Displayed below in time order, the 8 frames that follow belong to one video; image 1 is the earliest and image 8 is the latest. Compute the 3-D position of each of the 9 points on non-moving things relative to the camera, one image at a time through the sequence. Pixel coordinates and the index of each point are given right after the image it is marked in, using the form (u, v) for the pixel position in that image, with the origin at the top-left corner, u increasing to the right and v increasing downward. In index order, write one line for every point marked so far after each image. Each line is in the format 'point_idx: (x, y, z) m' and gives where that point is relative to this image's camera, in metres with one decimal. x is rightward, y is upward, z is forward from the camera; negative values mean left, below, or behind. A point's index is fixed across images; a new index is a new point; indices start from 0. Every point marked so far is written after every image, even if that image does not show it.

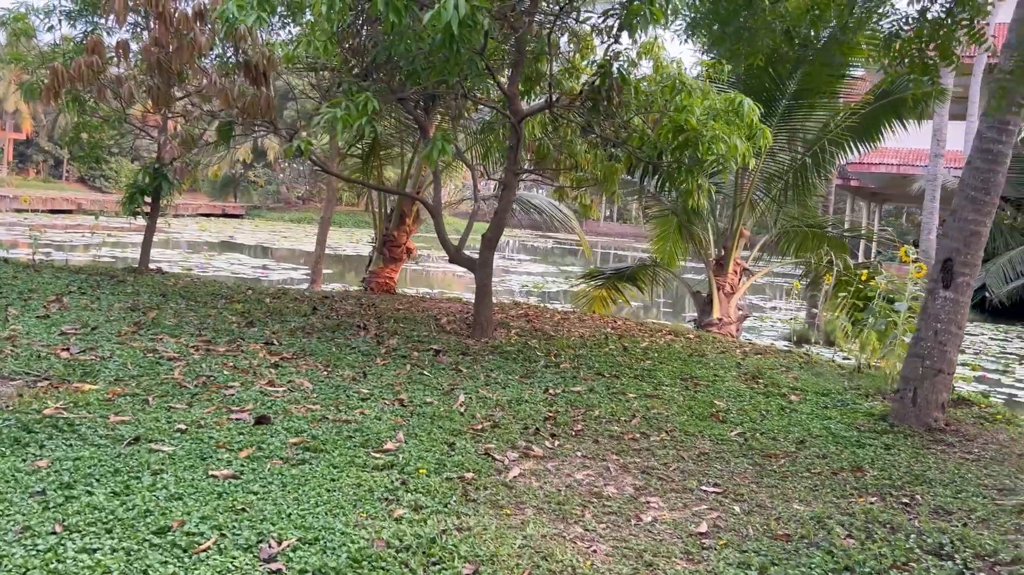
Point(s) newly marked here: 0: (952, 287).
0: (+2.4, 0.0, +4.2) m
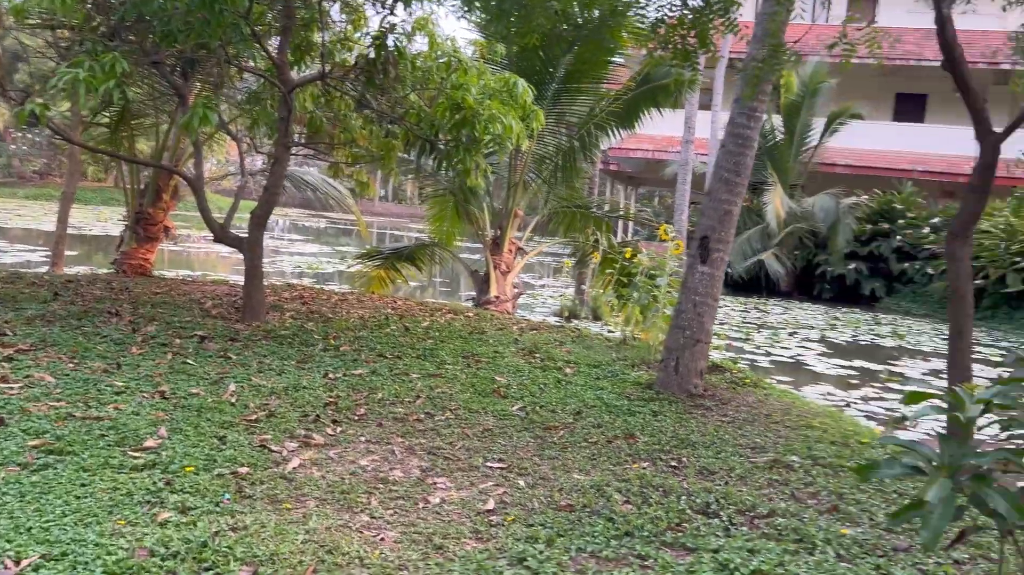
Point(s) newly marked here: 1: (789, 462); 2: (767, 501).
0: (+1.1, +0.2, +4.6) m
1: (+1.2, -0.8, +3.5) m
2: (+1.0, -0.8, +3.0) m
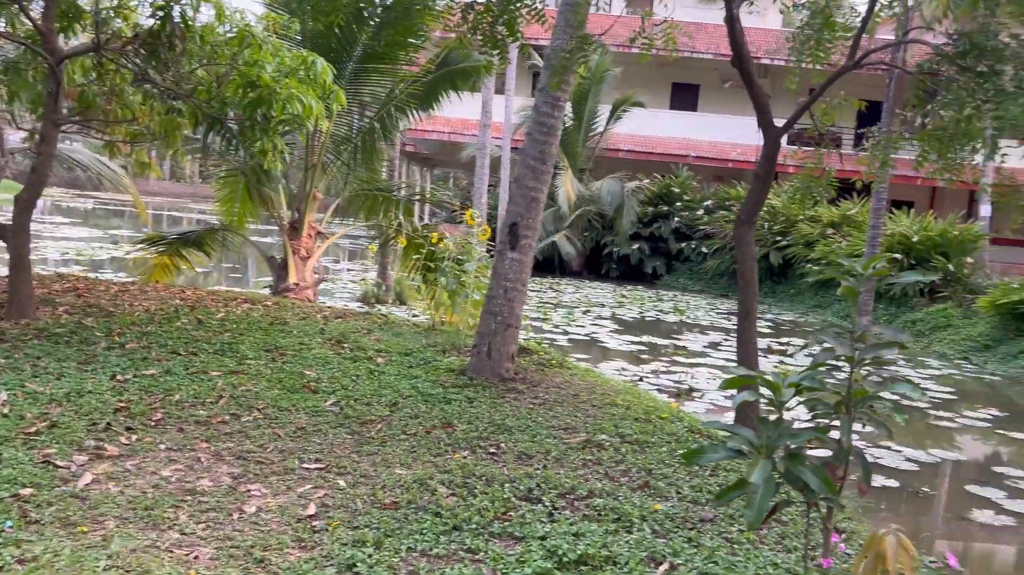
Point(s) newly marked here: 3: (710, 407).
0: (0.0, +0.2, +4.7) m
1: (+0.4, -0.7, +3.7) m
2: (+0.3, -0.8, +3.1) m
3: (+1.5, -0.9, +6.1) m
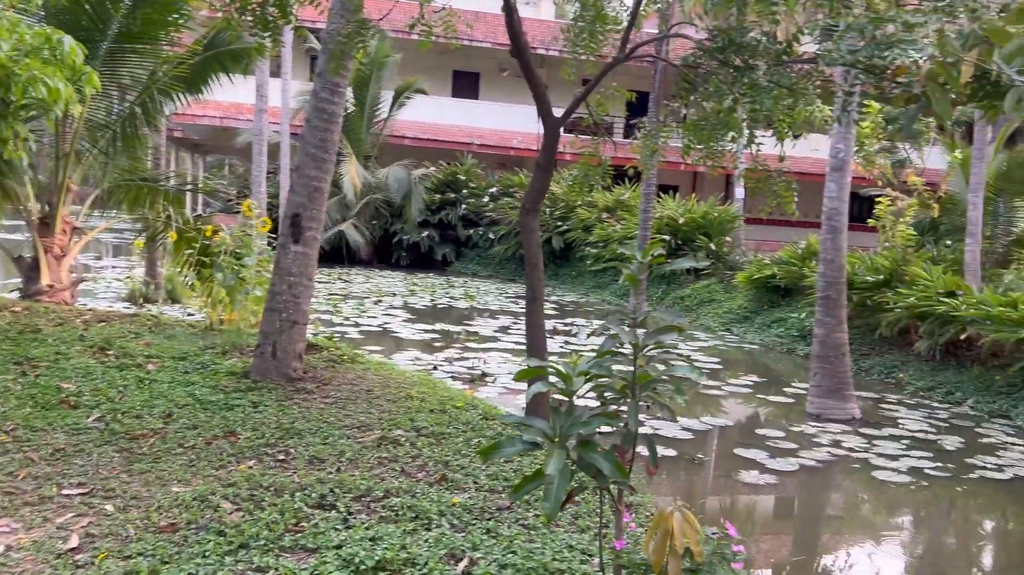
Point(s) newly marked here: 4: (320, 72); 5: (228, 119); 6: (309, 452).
0: (-1.2, +0.3, +4.4) m
1: (-0.5, -0.7, +3.6) m
2: (-0.5, -0.8, +3.0) m
3: (-0.1, -0.8, +6.3) m
4: (-1.1, +1.2, +4.5) m
5: (-5.8, +3.4, +15.8) m
6: (-0.9, -0.7, +3.4) m
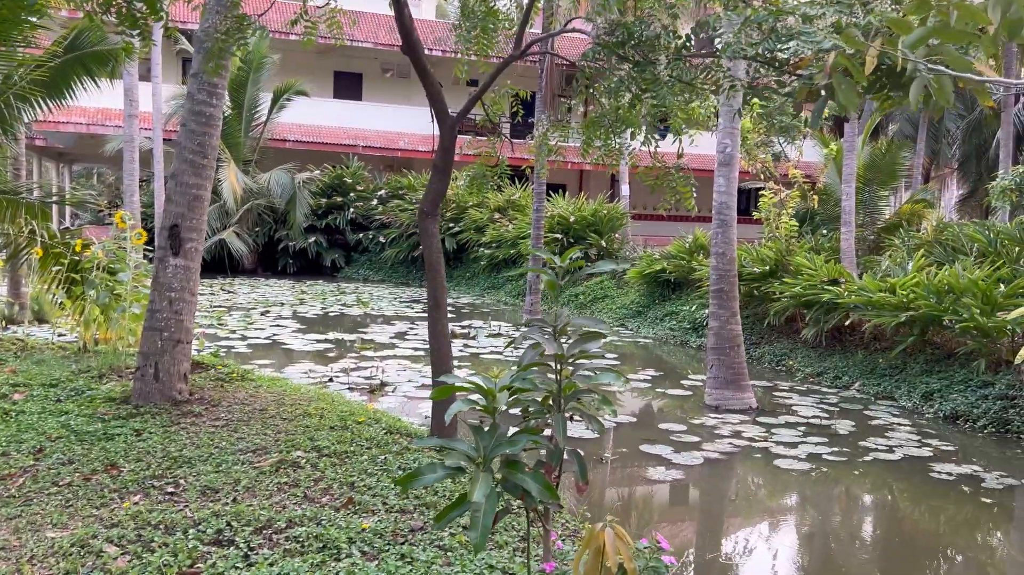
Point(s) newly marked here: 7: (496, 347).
0: (-1.8, +0.2, +4.1) m
1: (-0.9, -0.7, +3.4) m
2: (-0.8, -0.8, +2.8) m
3: (-0.9, -0.9, +6.1) m
4: (-1.7, +1.2, +4.2) m
5: (-8.0, +3.1, +14.8) m
6: (-1.2, -0.8, +3.1) m
7: (-0.2, -0.7, +9.1) m
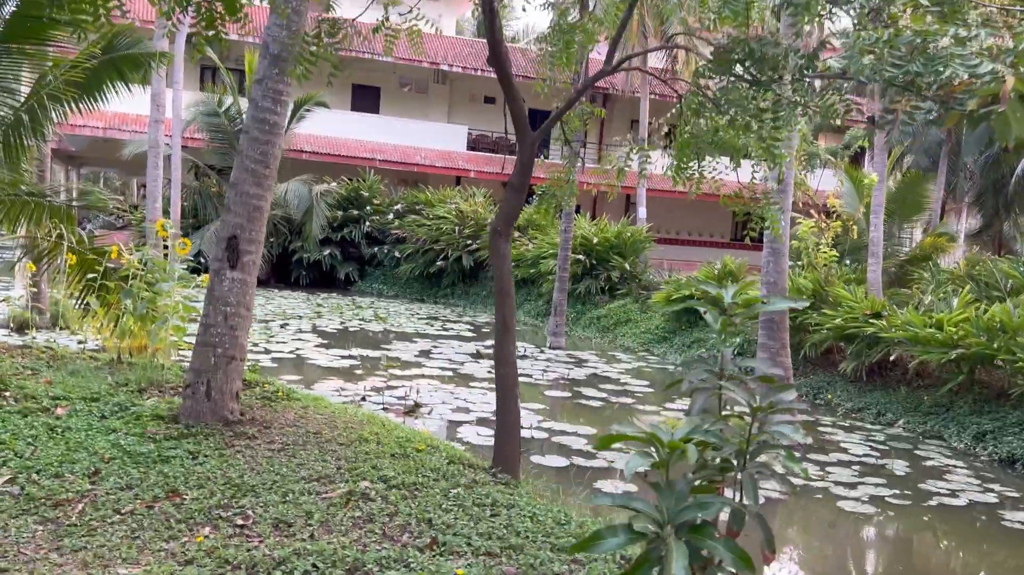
0: (-1.4, +0.1, +3.9) m
1: (-0.6, -0.8, +3.2) m
2: (-0.5, -0.9, +2.6) m
3: (-0.5, -1.0, +5.9) m
4: (-1.3, +1.1, +4.0) m
5: (-7.6, +3.0, +14.7) m
6: (-0.9, -0.8, +2.9) m
7: (+0.2, -1.0, +8.9) m
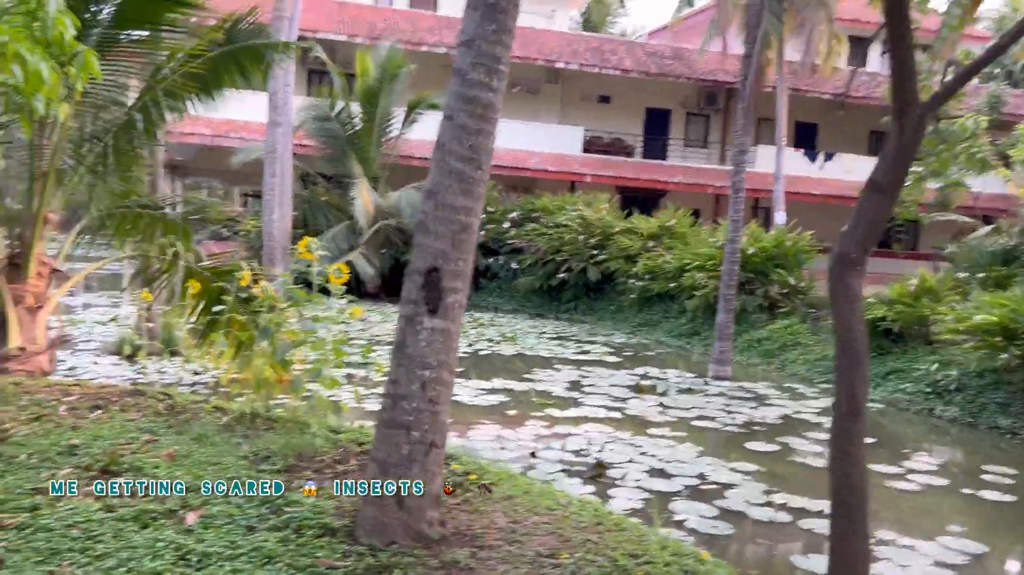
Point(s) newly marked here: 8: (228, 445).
0: (-0.3, -0.1, +2.7) m
1: (+0.4, -1.0, +1.9) m
2: (+0.5, -1.1, +1.3) m
3: (+0.8, -1.2, +4.5) m
4: (-0.2, +0.9, +2.8) m
5: (-5.2, +2.7, +14.1) m
6: (+0.1, -1.0, +1.6) m
7: (+1.8, -1.2, +7.5) m
8: (-1.4, -0.8, +3.8) m
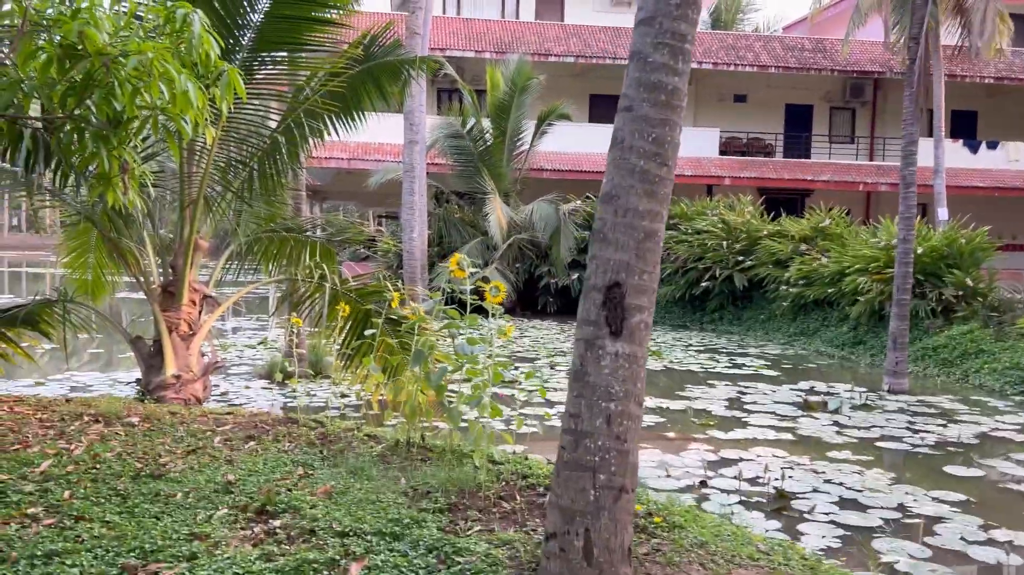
0: (+0.3, -0.1, +2.3) m
1: (+0.9, -1.0, +1.4) m
2: (+0.9, -1.1, +0.8) m
3: (+1.7, -1.3, +3.9) m
4: (+0.4, +0.8, +2.4) m
5: (-2.8, +2.4, +14.4) m
6: (+0.6, -1.1, +1.2) m
7: (+3.2, -1.2, +6.6) m
8: (-0.6, -0.9, +3.5) m
